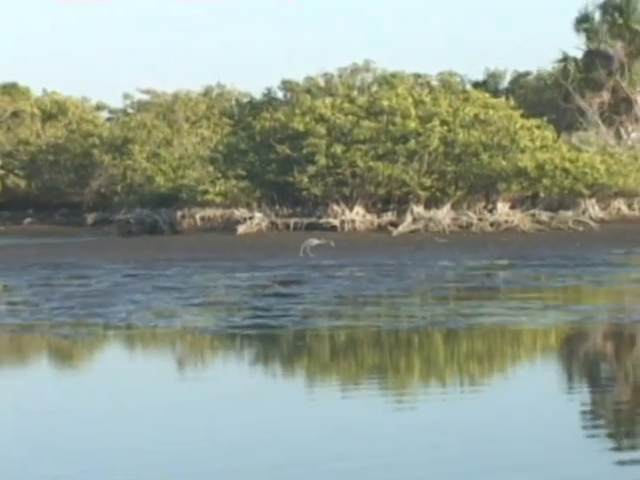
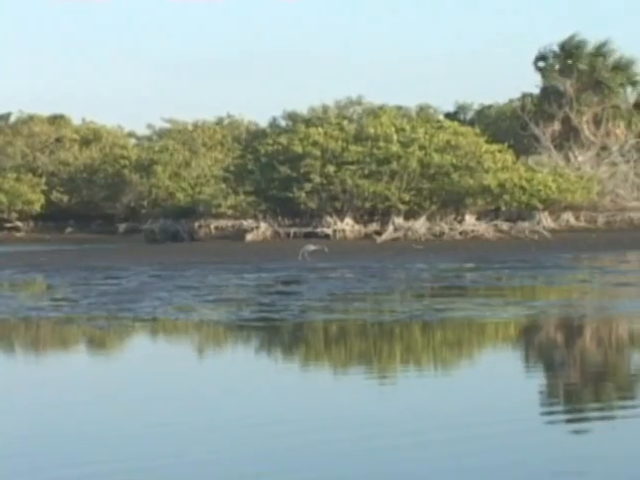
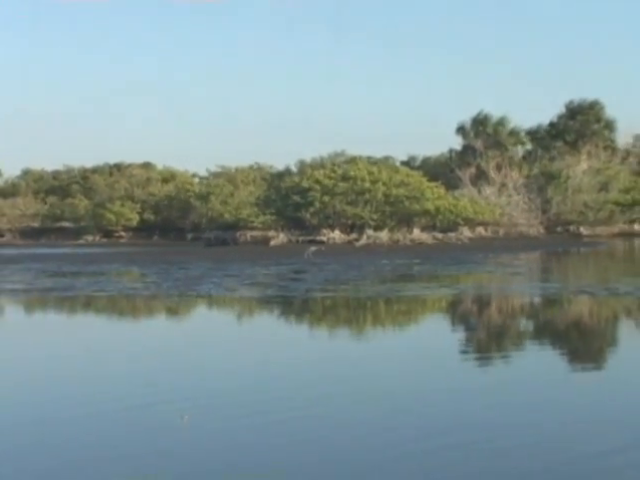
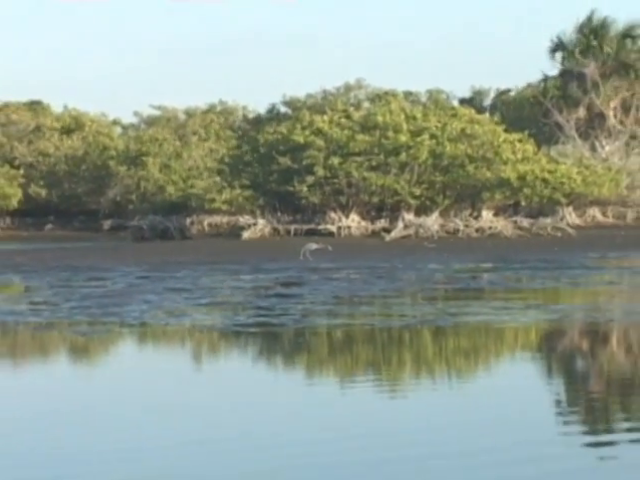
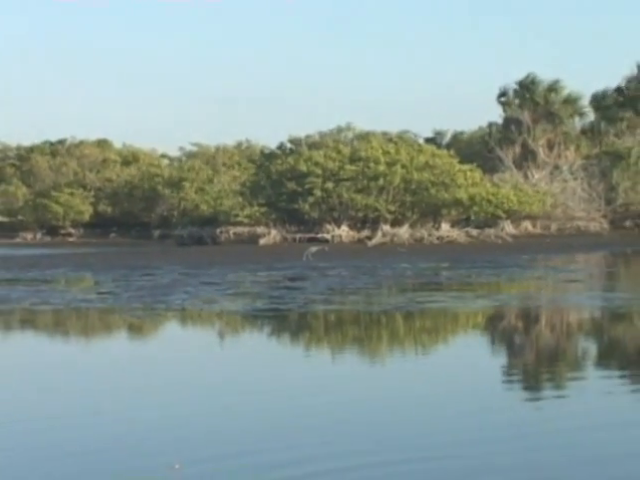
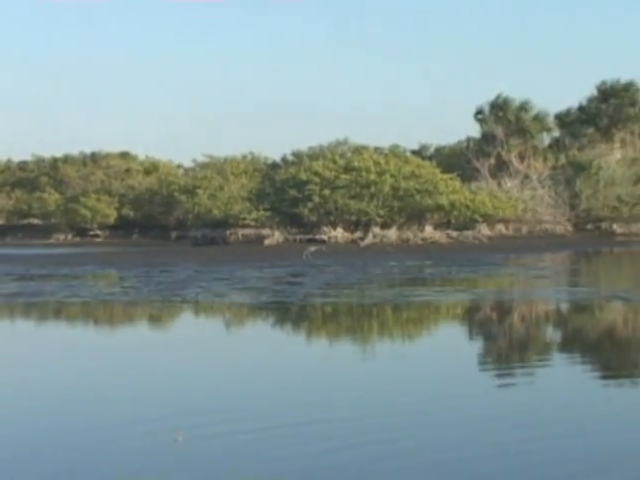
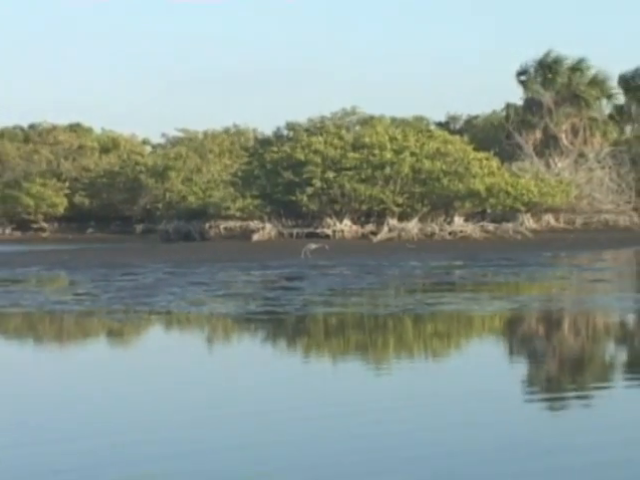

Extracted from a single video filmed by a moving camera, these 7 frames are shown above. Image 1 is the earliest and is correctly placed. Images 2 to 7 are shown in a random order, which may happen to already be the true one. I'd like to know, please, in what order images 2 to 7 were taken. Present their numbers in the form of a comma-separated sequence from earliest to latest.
4, 2, 7, 5, 6, 3
